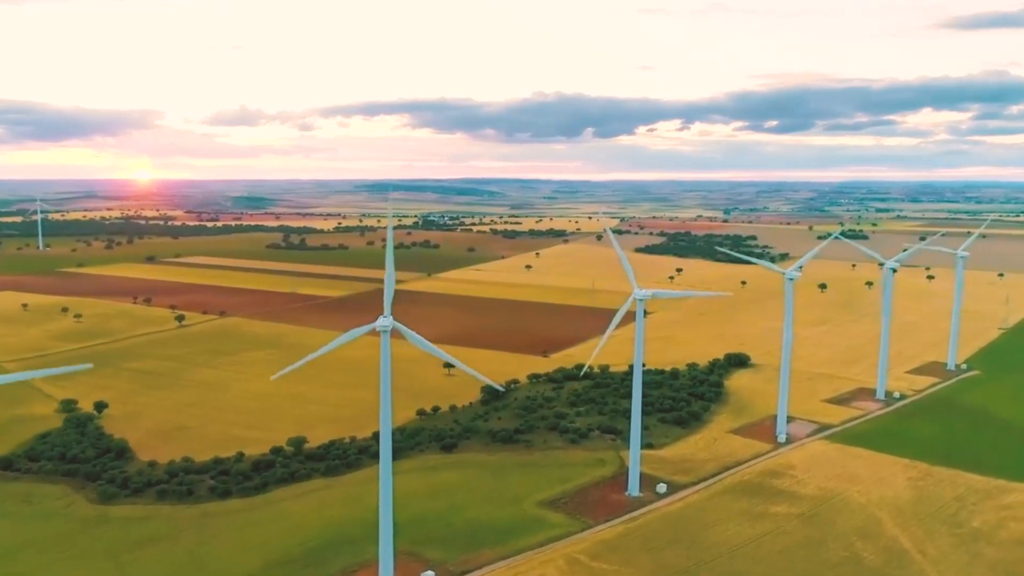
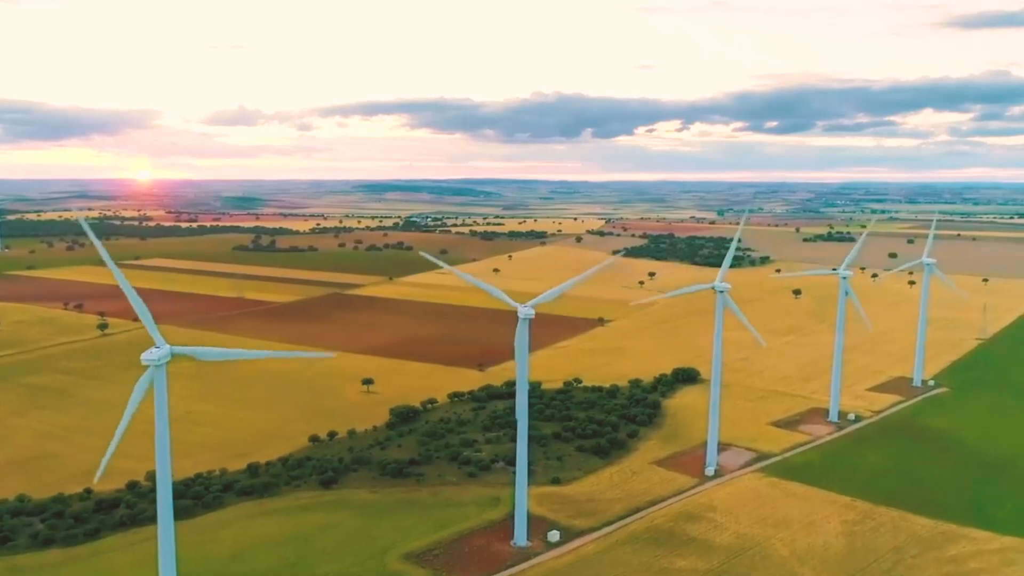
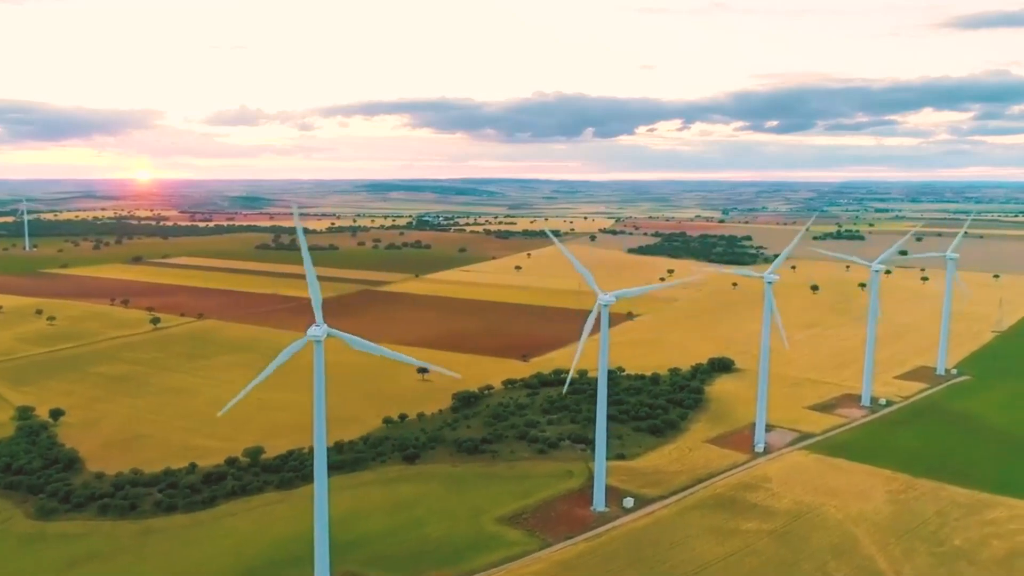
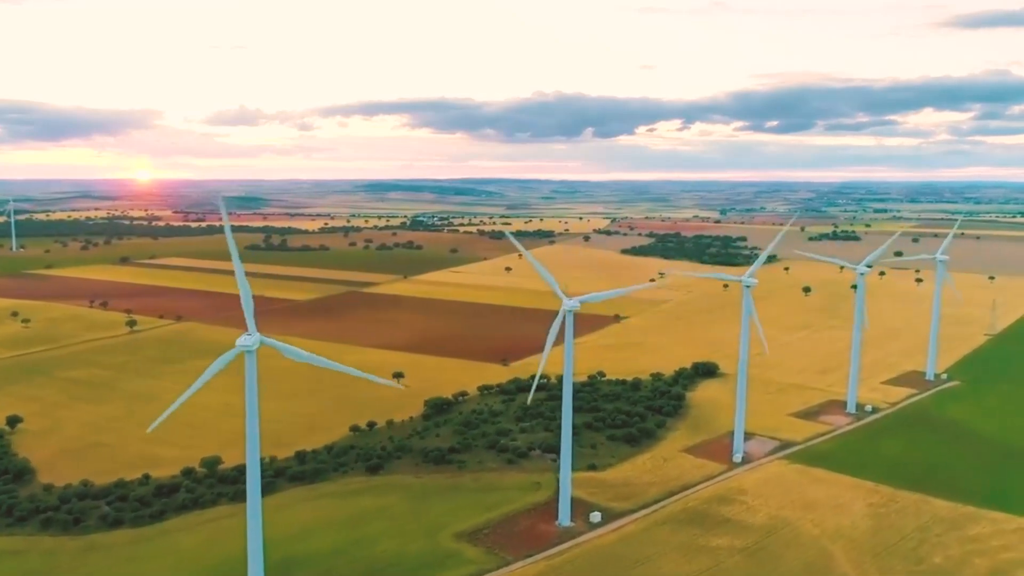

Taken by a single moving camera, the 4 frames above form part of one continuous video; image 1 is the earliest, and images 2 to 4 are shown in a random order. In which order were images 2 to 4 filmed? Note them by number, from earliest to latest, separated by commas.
3, 4, 2
